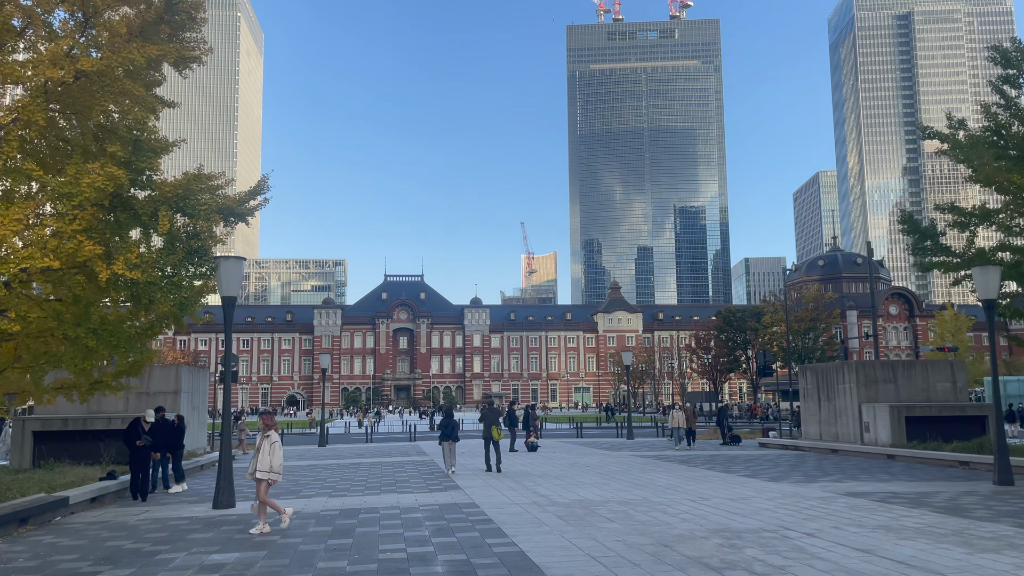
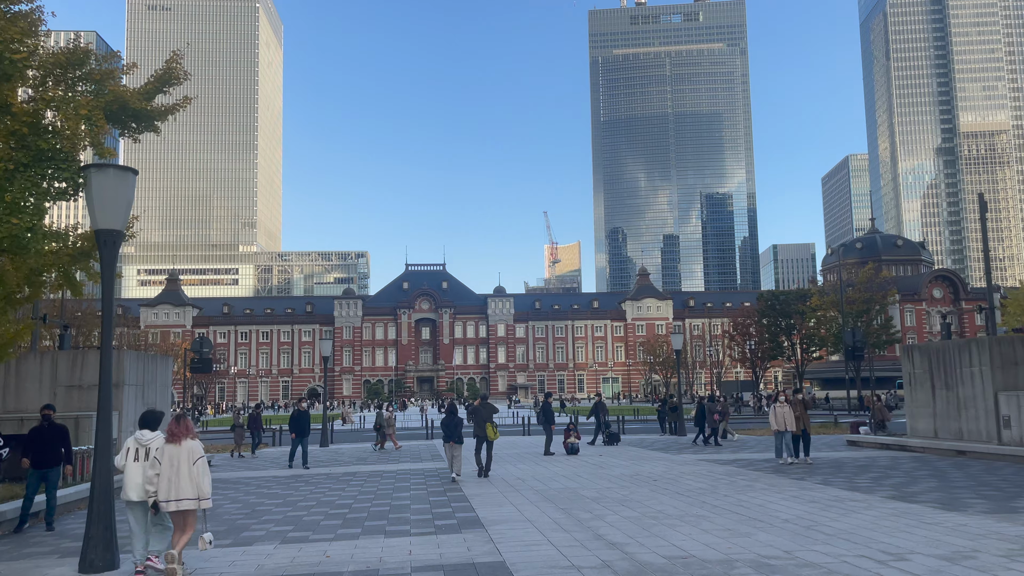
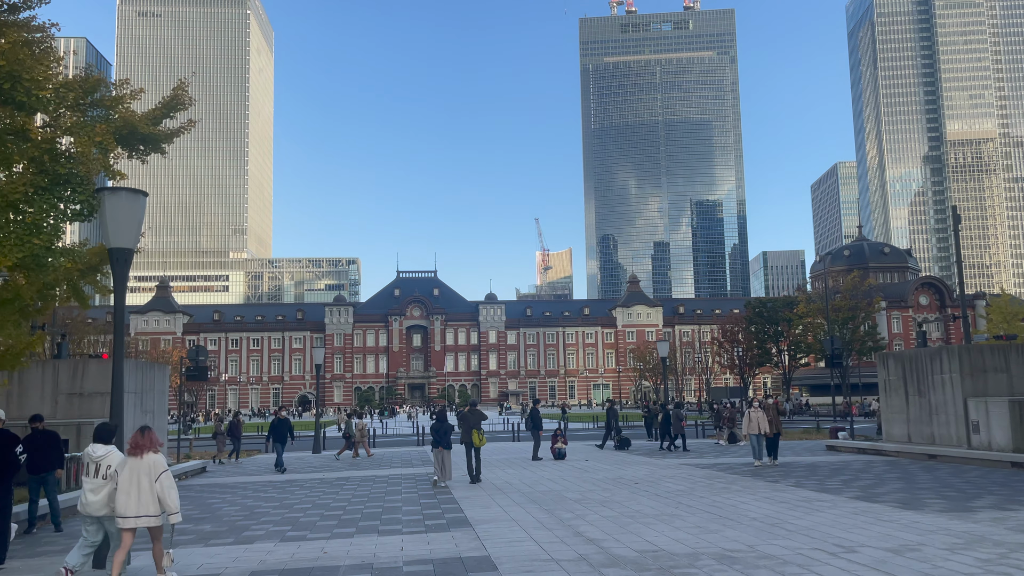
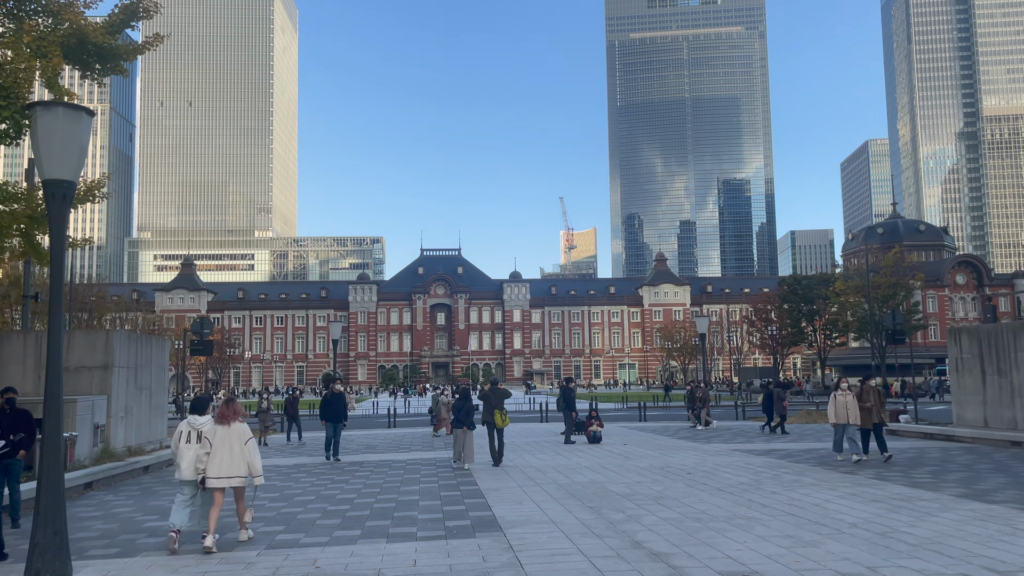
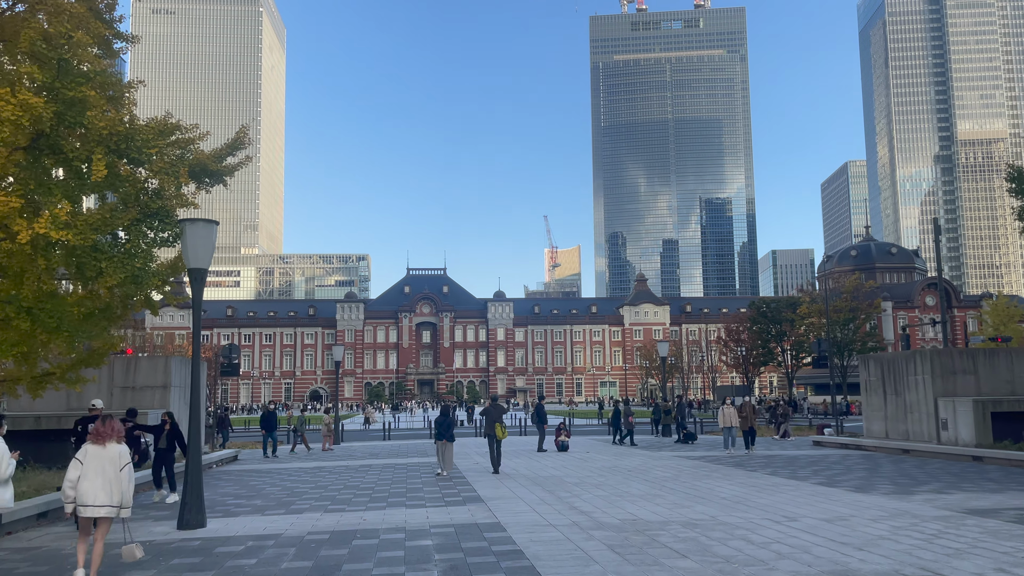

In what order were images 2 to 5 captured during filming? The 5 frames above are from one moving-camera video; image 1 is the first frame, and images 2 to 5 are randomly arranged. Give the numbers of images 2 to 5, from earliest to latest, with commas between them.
5, 3, 2, 4
